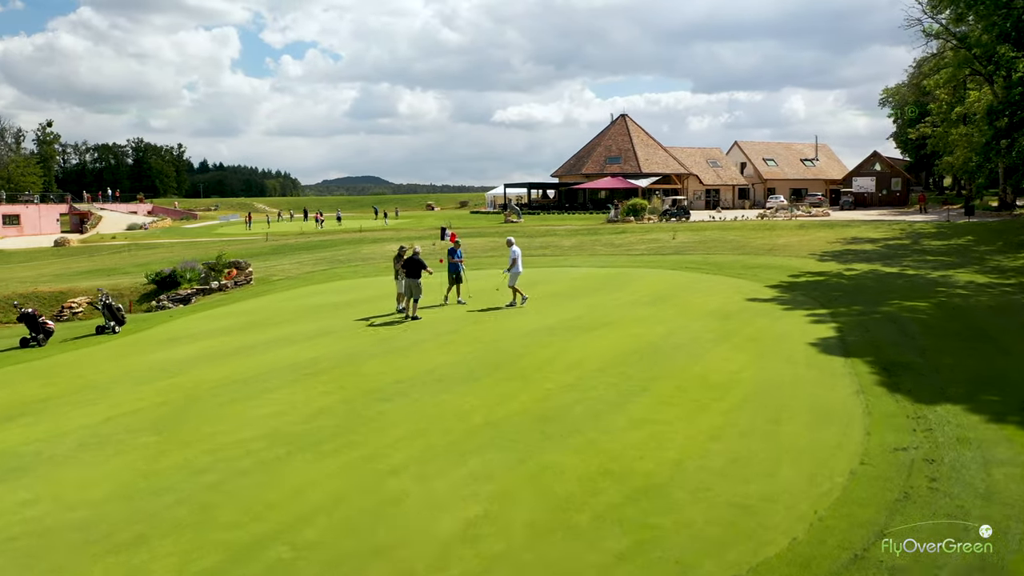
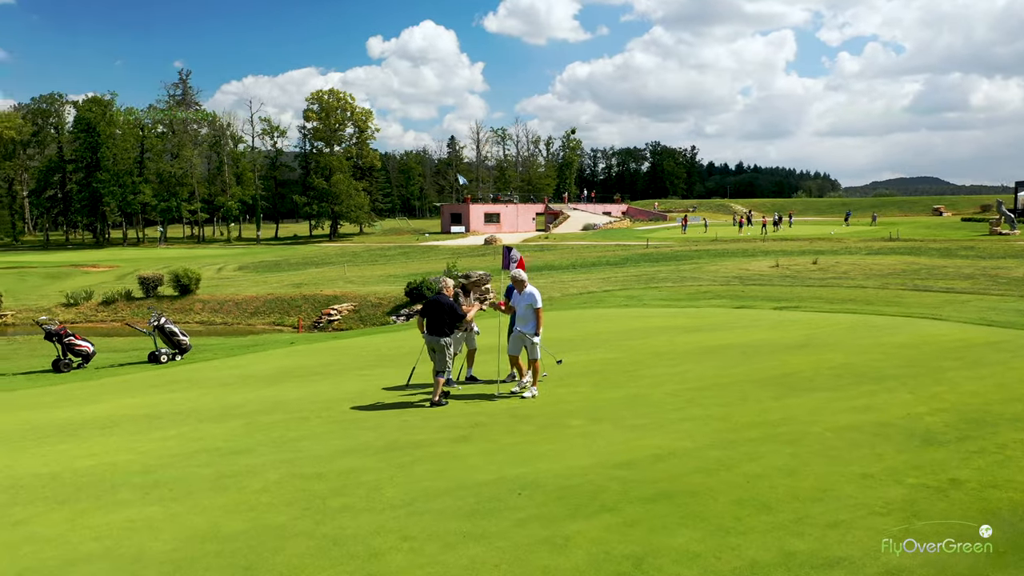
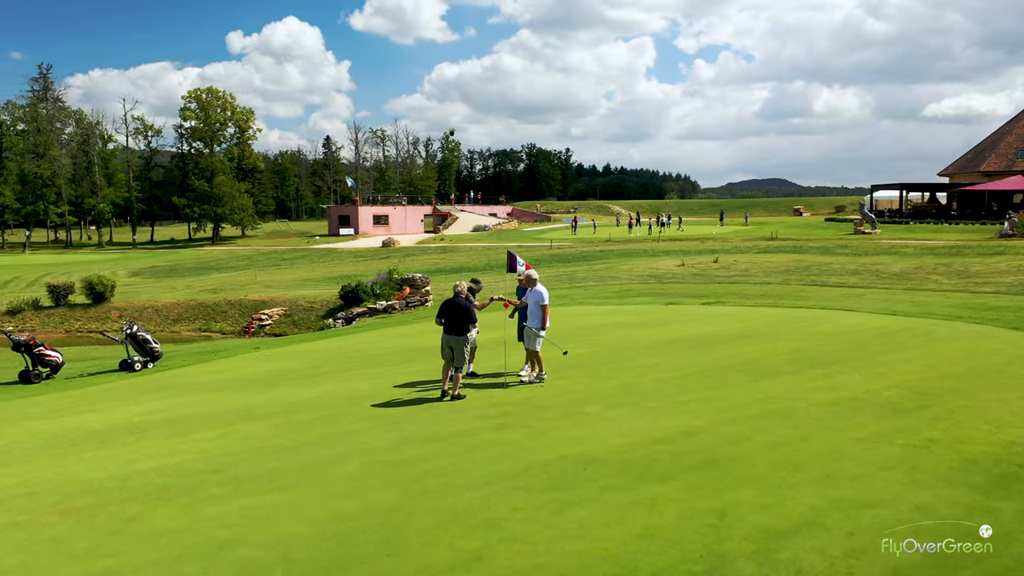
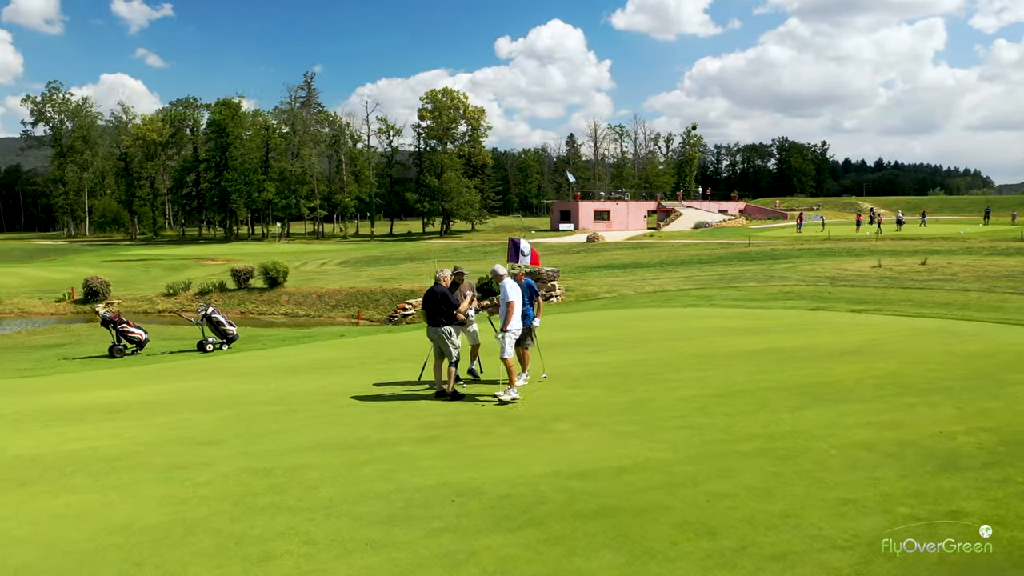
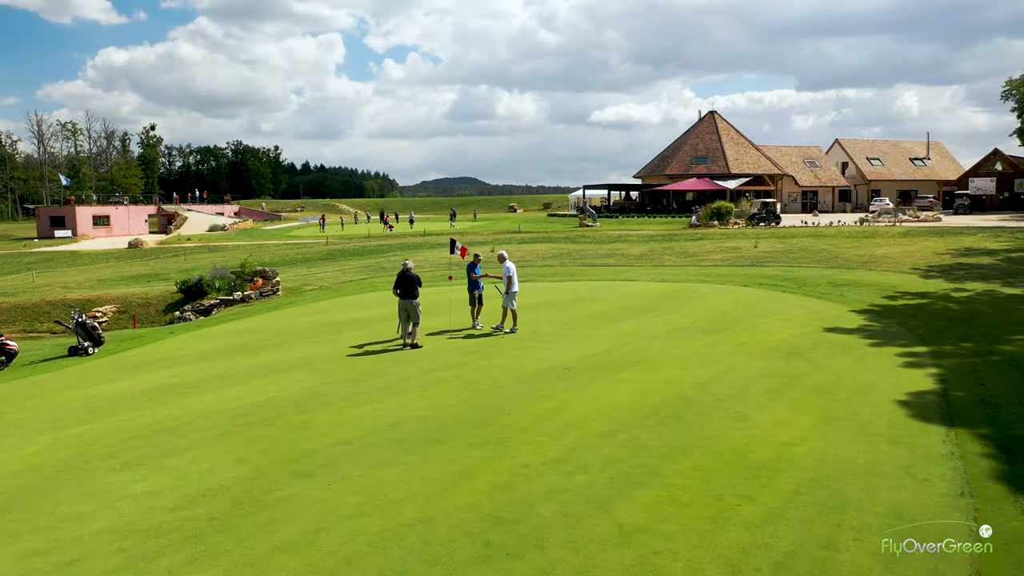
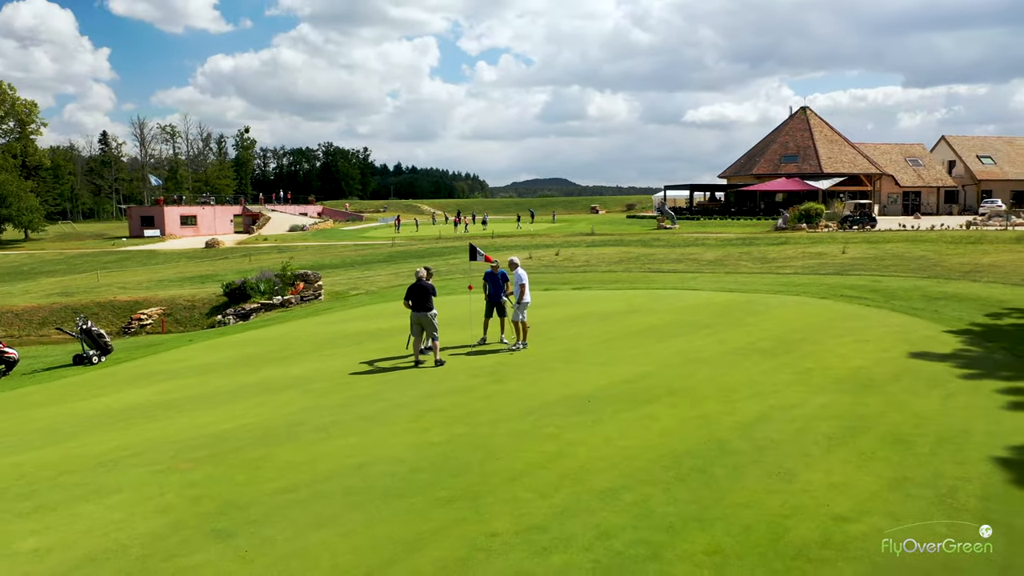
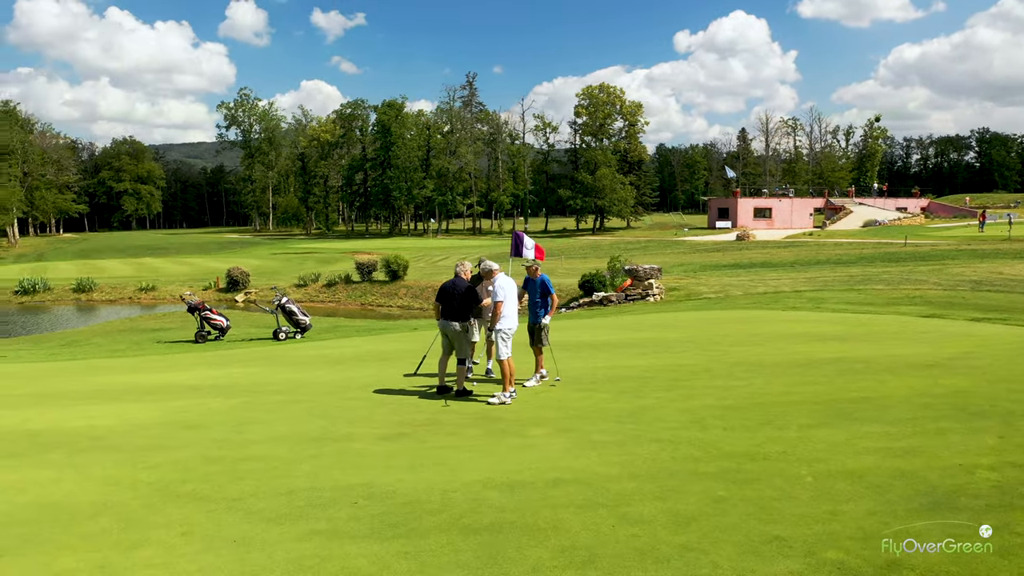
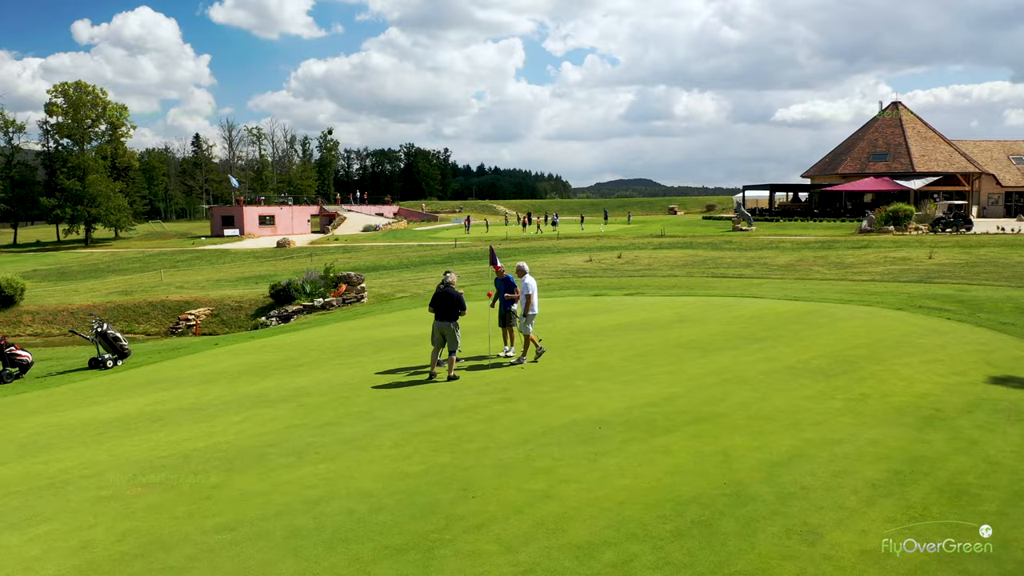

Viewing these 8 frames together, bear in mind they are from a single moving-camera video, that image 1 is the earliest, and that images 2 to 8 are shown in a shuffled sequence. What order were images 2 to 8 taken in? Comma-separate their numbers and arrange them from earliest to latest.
5, 6, 8, 3, 2, 4, 7
